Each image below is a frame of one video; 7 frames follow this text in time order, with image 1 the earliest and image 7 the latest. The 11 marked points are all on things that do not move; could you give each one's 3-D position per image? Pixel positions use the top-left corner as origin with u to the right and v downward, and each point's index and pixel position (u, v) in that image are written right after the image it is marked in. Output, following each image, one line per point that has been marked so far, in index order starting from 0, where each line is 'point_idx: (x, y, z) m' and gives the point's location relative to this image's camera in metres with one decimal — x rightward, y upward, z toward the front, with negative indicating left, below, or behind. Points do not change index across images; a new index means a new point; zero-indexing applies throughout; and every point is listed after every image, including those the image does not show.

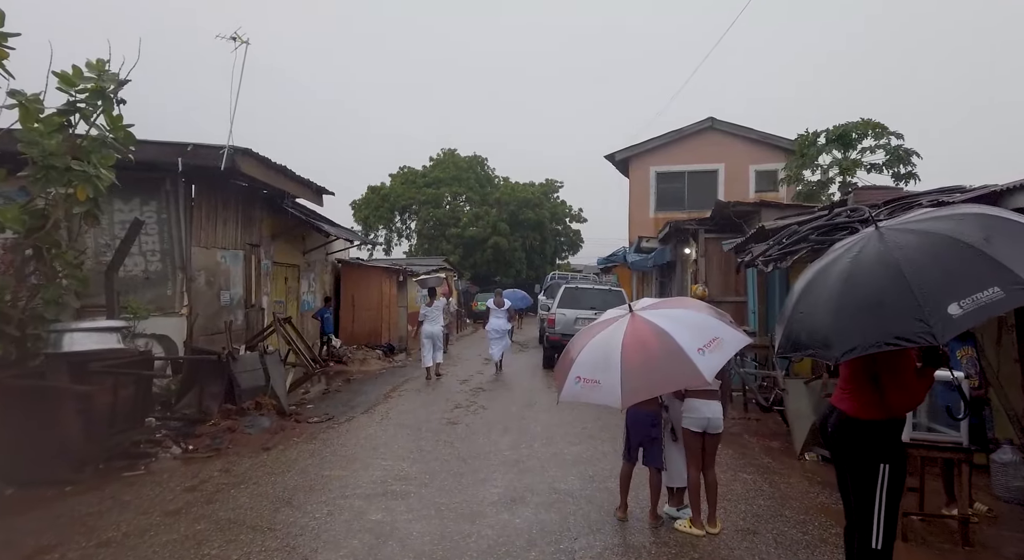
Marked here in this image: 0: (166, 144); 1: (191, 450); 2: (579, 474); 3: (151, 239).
0: (-4.5, +1.8, +8.2) m
1: (-3.1, -1.6, +6.0) m
2: (+0.6, -1.6, +5.3) m
3: (-5.1, +0.6, +8.8) m
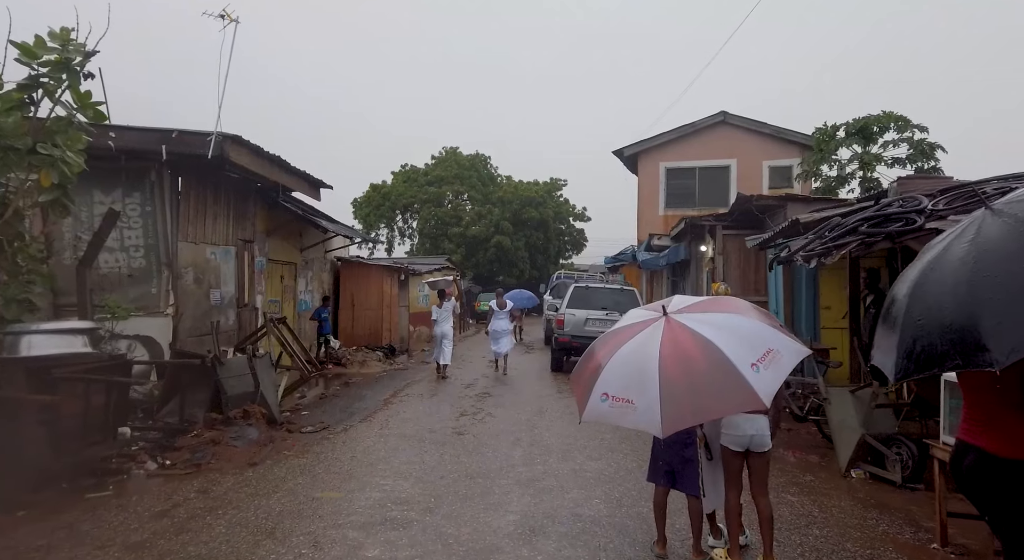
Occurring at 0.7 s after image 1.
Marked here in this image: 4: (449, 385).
0: (-4.4, +1.8, +7.6) m
1: (-2.9, -1.6, +5.4) m
2: (+0.7, -1.6, +4.6) m
3: (-4.9, +0.6, +8.2) m
4: (-1.1, -1.8, +10.8) m
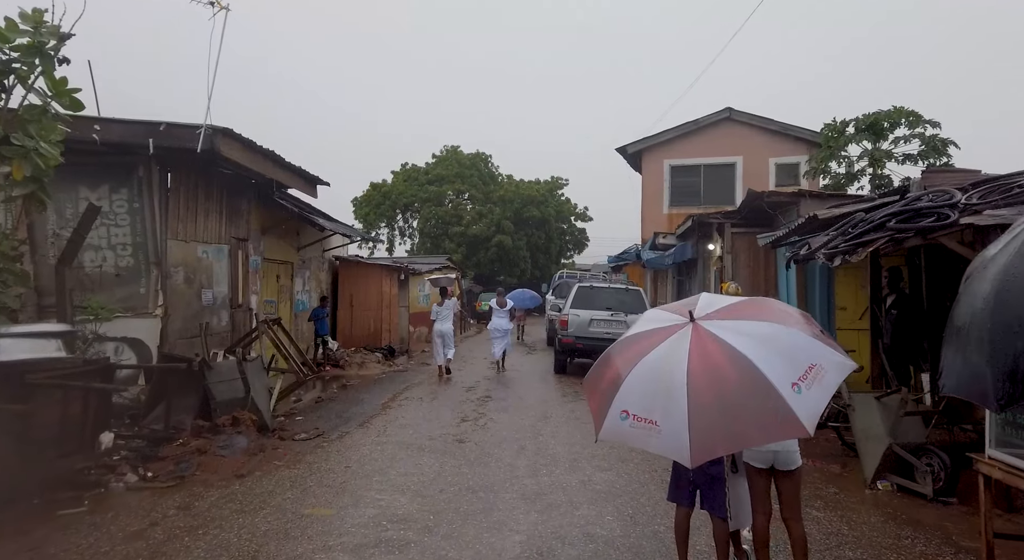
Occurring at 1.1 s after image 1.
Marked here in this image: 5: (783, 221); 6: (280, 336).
0: (-4.4, +1.8, +7.3) m
1: (-2.9, -1.6, +5.0) m
2: (+0.7, -1.6, +4.3) m
3: (-4.9, +0.6, +7.9) m
4: (-1.0, -1.8, +10.5) m
5: (+4.3, +1.0, +10.0) m
6: (-4.1, -1.0, +11.1) m
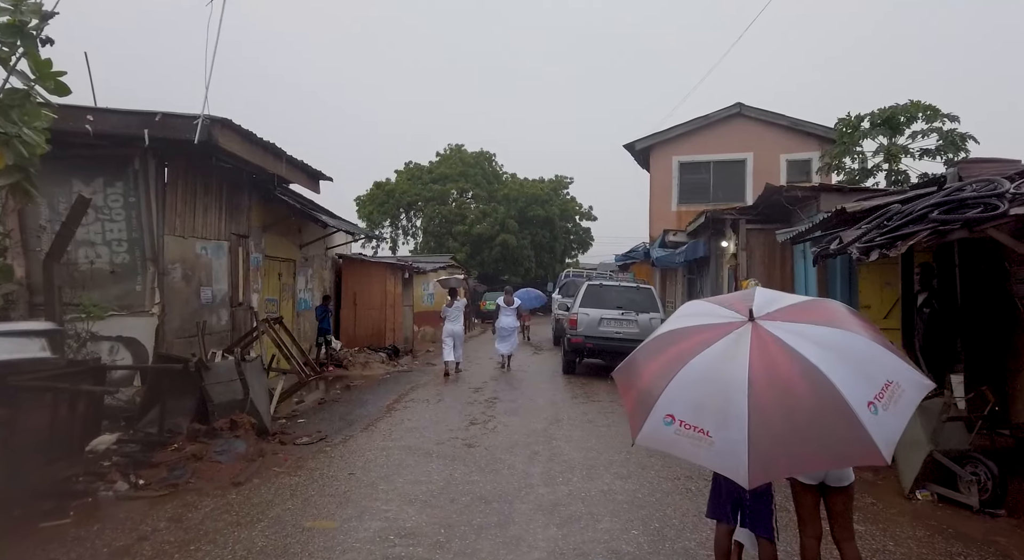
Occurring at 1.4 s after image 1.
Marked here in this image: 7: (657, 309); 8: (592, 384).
0: (-4.3, +1.9, +7.0) m
1: (-2.8, -1.5, +4.7) m
2: (+0.8, -1.6, +4.0) m
3: (-4.8, +0.7, +7.6) m
4: (-0.9, -1.8, +10.2) m
5: (+4.5, +1.0, +9.7) m
6: (-4.0, -1.0, +10.8) m
7: (+2.8, -0.5, +12.1) m
8: (+1.4, -1.9, +11.2) m
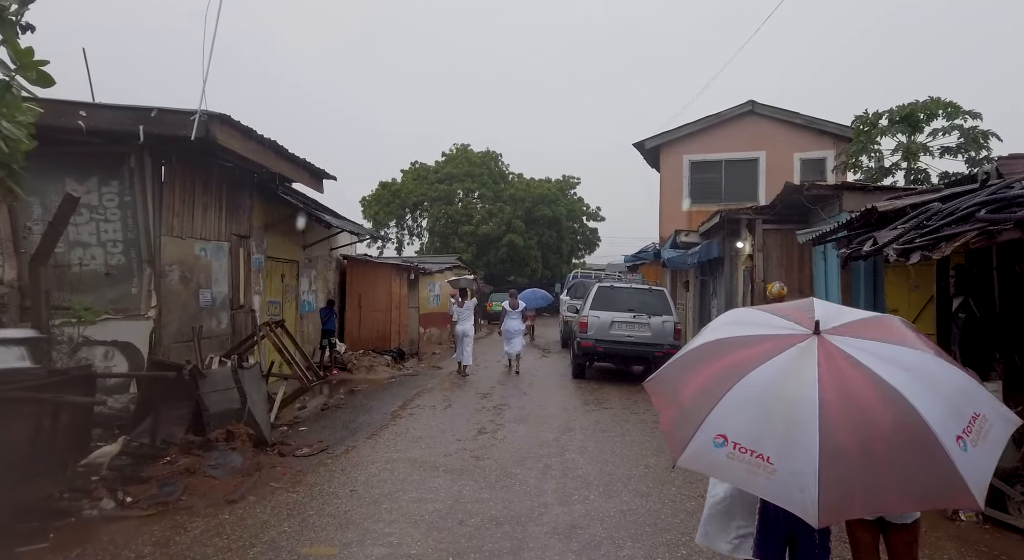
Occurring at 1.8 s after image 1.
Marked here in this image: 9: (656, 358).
0: (-4.1, +1.8, +6.7) m
1: (-2.7, -1.6, +4.4) m
2: (+0.9, -1.6, +3.6) m
3: (-4.6, +0.6, +7.3) m
4: (-0.8, -1.8, +9.8) m
5: (+4.6, +1.0, +9.3) m
6: (-3.8, -1.0, +10.5) m
7: (+2.9, -0.6, +11.7) m
8: (+1.6, -1.9, +10.9) m
9: (+2.6, -1.4, +11.5) m
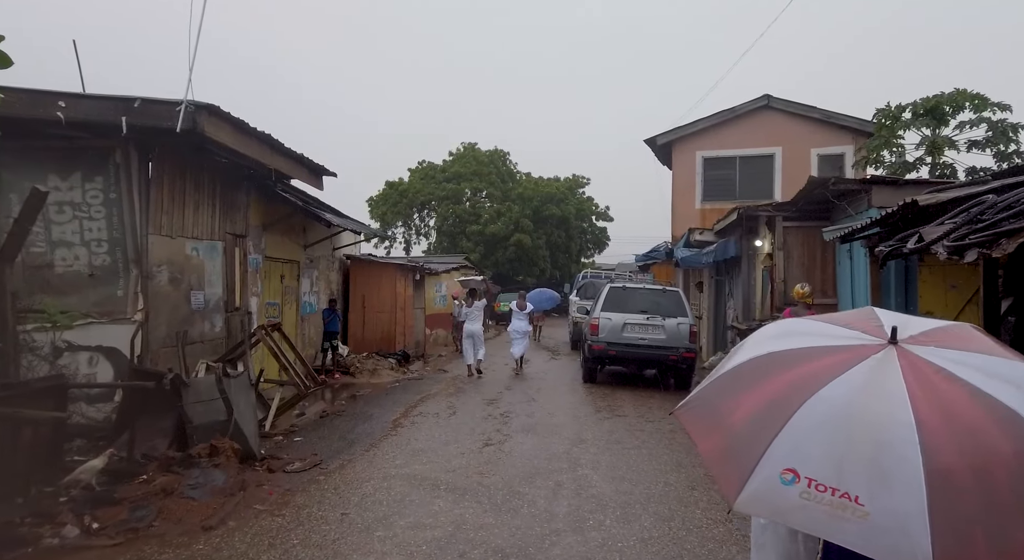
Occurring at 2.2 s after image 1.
0: (-4.1, +1.8, +6.3) m
1: (-2.7, -1.6, +4.0) m
2: (+0.9, -1.6, +3.2) m
3: (-4.6, +0.6, +6.9) m
4: (-0.6, -1.8, +9.4) m
5: (+4.7, +1.0, +8.8) m
6: (-3.7, -1.0, +10.1) m
7: (+3.1, -0.6, +11.2) m
8: (+1.7, -1.9, +10.4) m
9: (+2.8, -1.4, +11.0) m
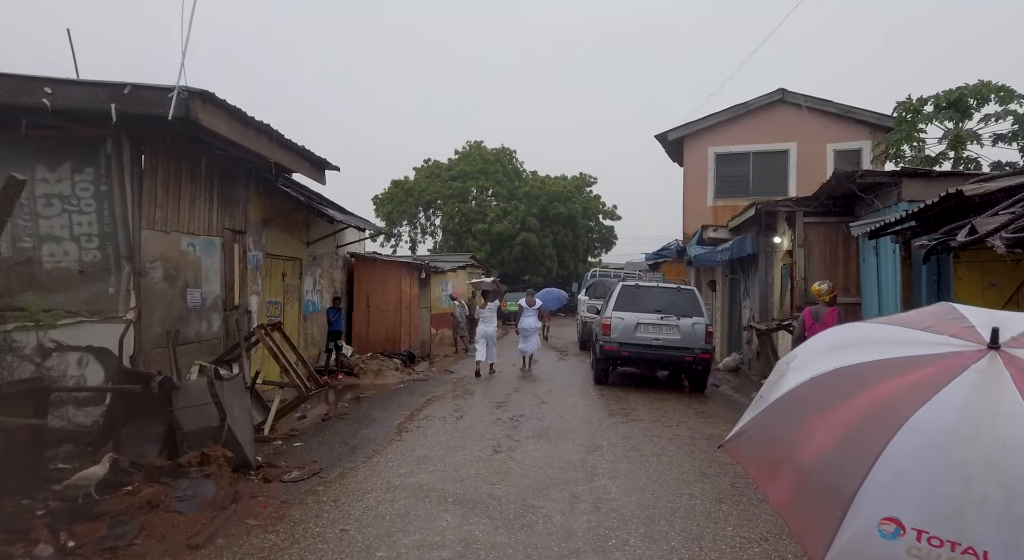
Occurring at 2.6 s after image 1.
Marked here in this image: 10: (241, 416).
0: (-4.0, +1.8, +6.0) m
1: (-2.6, -1.6, +3.7) m
2: (+1.0, -1.6, +2.8) m
3: (-4.4, +0.6, +6.6) m
4: (-0.5, -1.8, +9.0) m
5: (+4.9, +1.0, +8.4) m
6: (-3.6, -1.0, +9.8) m
7: (+3.2, -0.6, +10.8) m
8: (+1.8, -1.9, +10.0) m
9: (+2.9, -1.4, +10.6) m
10: (-2.3, -1.2, +5.3) m
